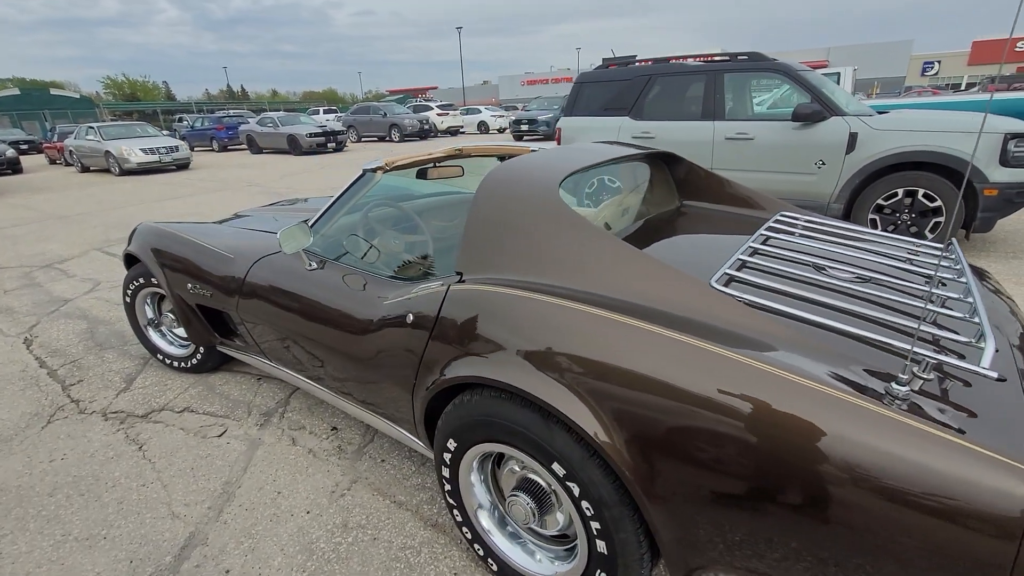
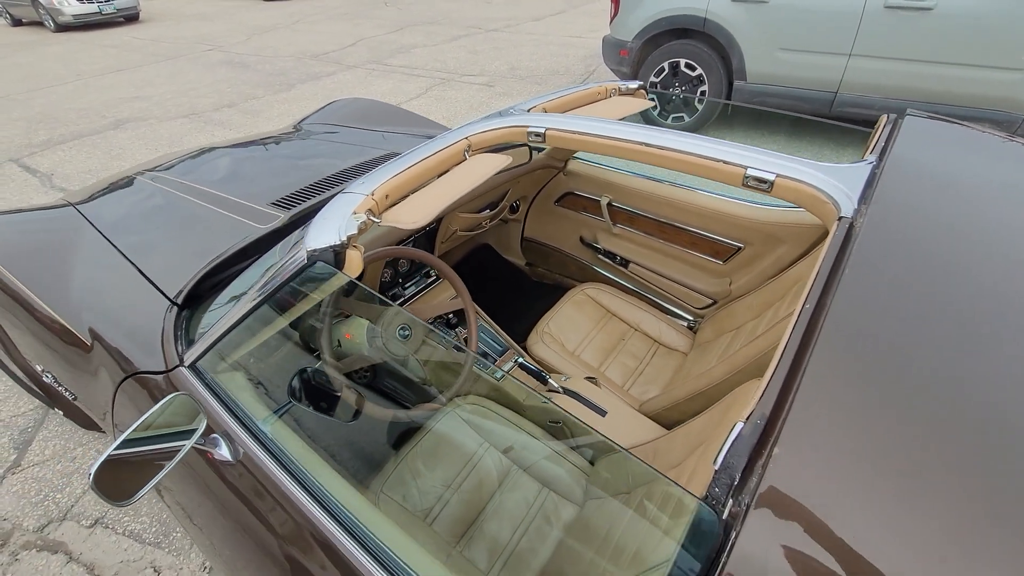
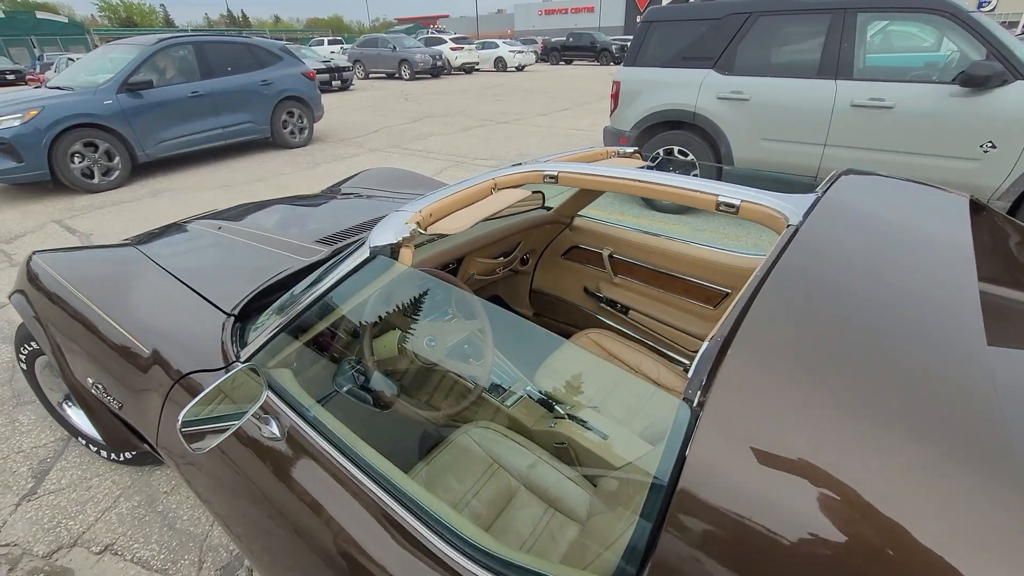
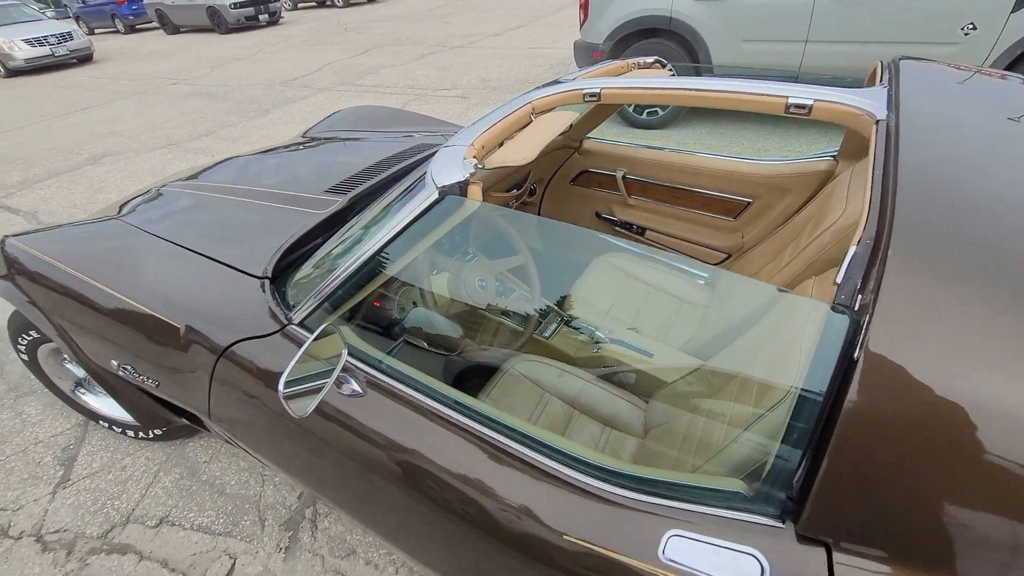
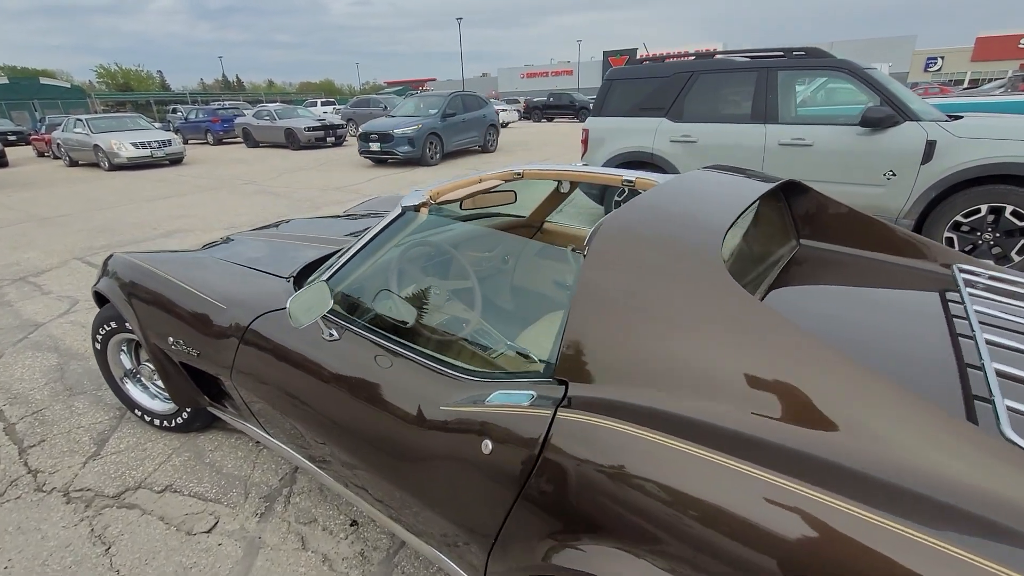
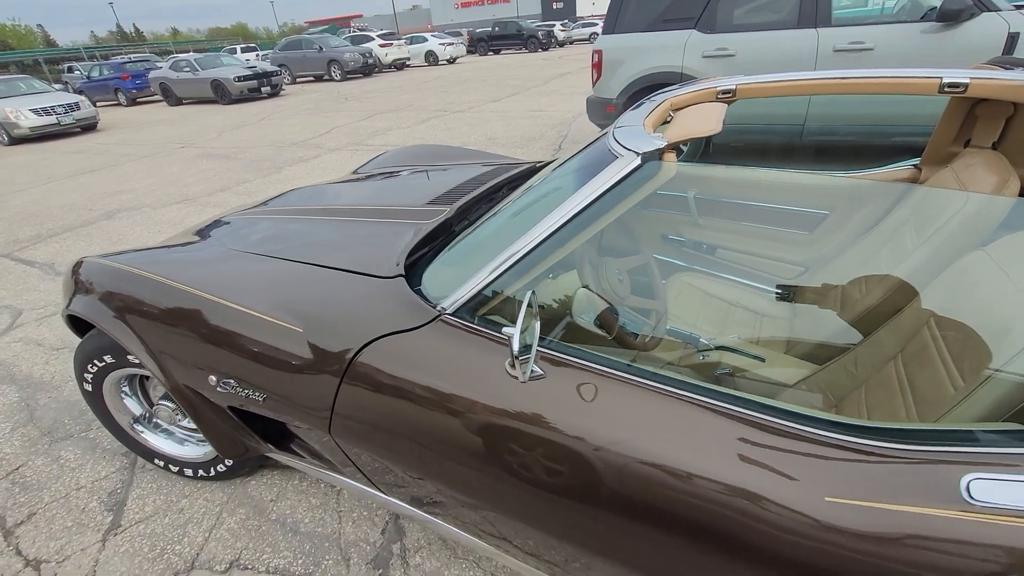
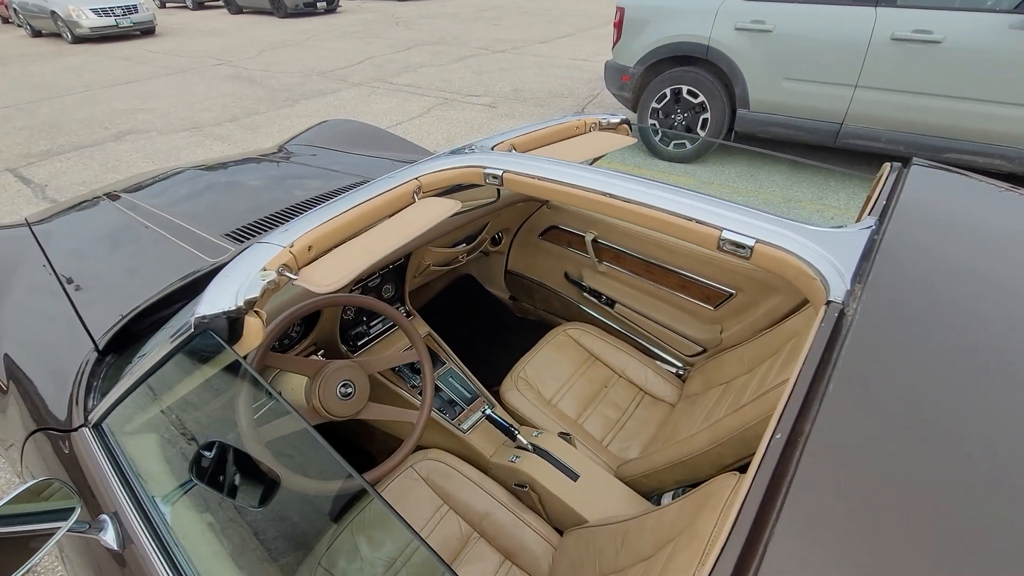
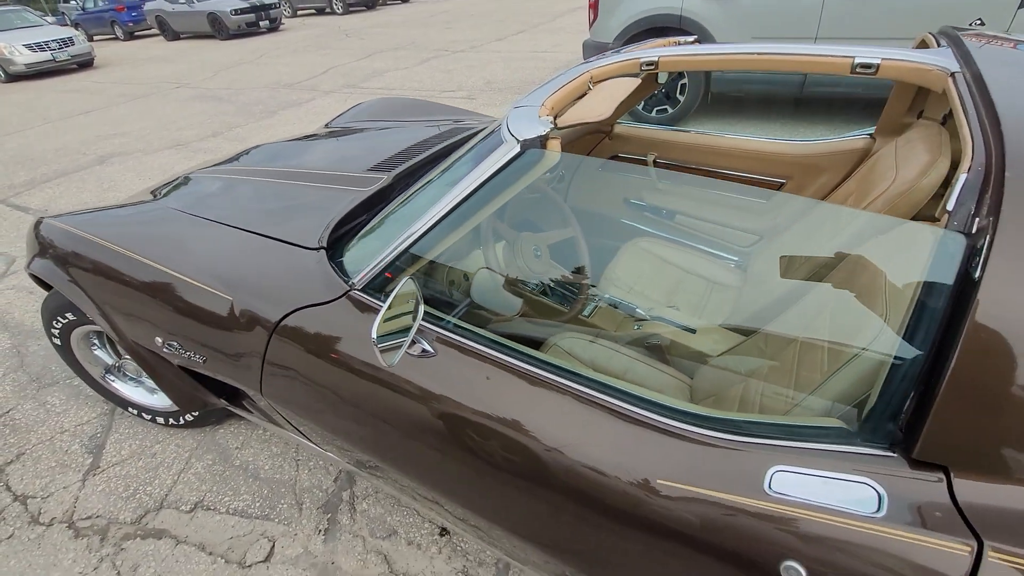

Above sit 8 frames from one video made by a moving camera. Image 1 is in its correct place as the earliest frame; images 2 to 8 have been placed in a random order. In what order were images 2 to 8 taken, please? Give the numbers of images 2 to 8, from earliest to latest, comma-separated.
5, 3, 7, 2, 4, 8, 6
